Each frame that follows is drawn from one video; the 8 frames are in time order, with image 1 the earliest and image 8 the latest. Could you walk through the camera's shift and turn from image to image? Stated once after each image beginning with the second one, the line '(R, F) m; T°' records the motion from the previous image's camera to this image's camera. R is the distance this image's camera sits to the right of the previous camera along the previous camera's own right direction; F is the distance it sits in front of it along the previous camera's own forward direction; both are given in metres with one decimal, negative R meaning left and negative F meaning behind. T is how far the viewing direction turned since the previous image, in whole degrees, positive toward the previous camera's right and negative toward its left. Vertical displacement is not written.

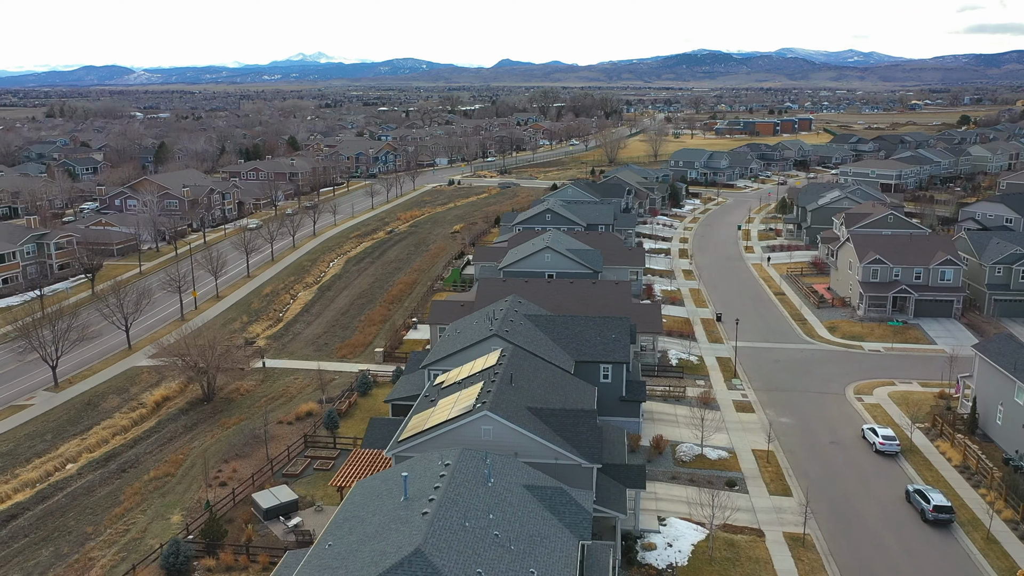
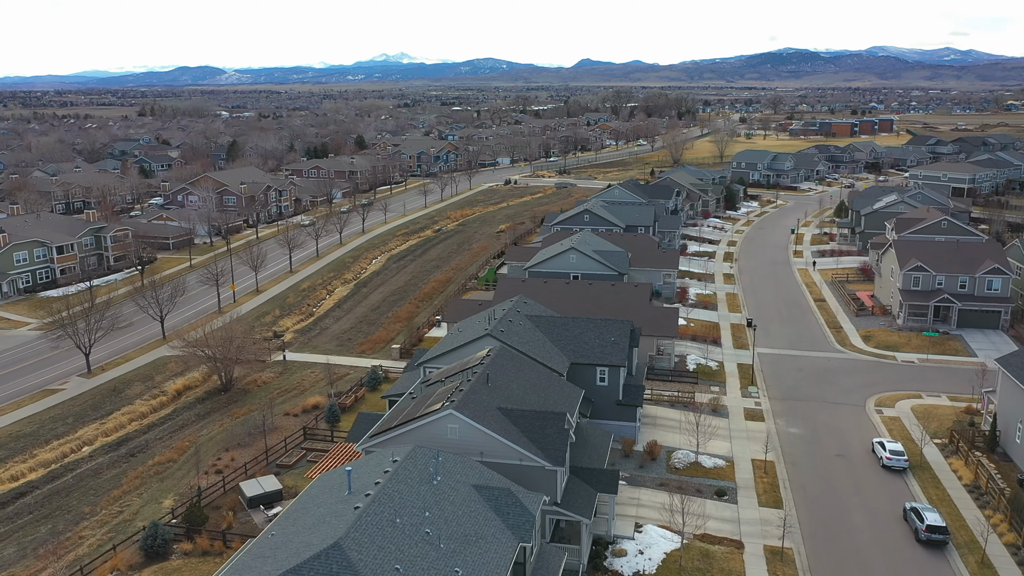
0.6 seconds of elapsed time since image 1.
(+3.1, +0.1) m; -5°
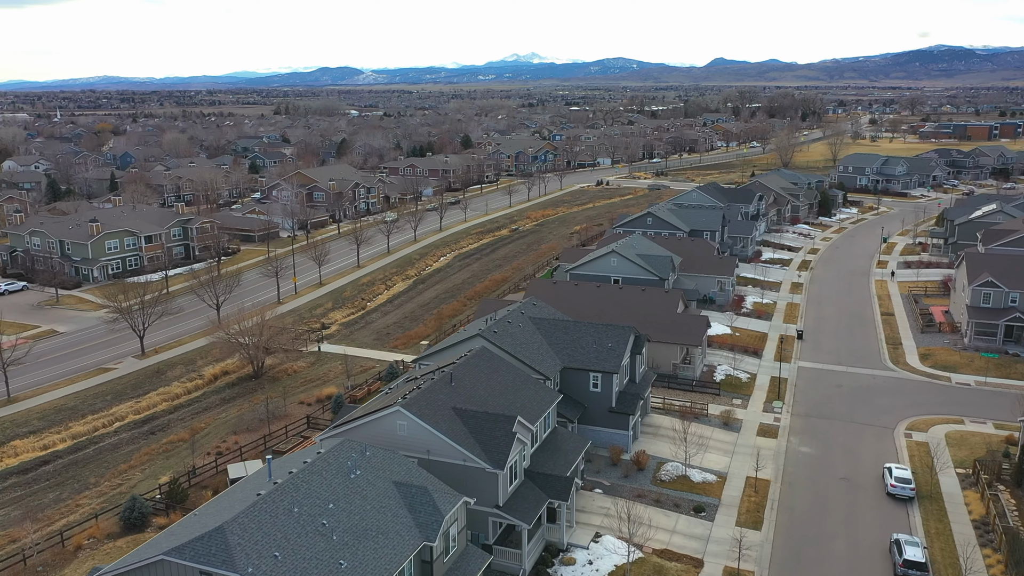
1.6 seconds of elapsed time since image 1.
(+5.0, +0.3) m; -9°
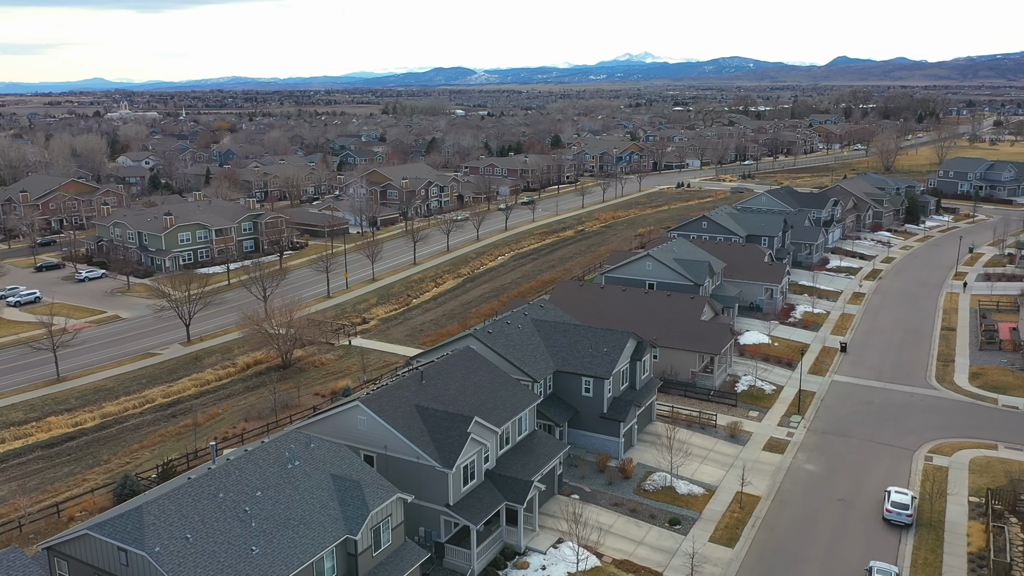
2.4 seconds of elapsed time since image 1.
(+4.3, +0.2) m; -7°
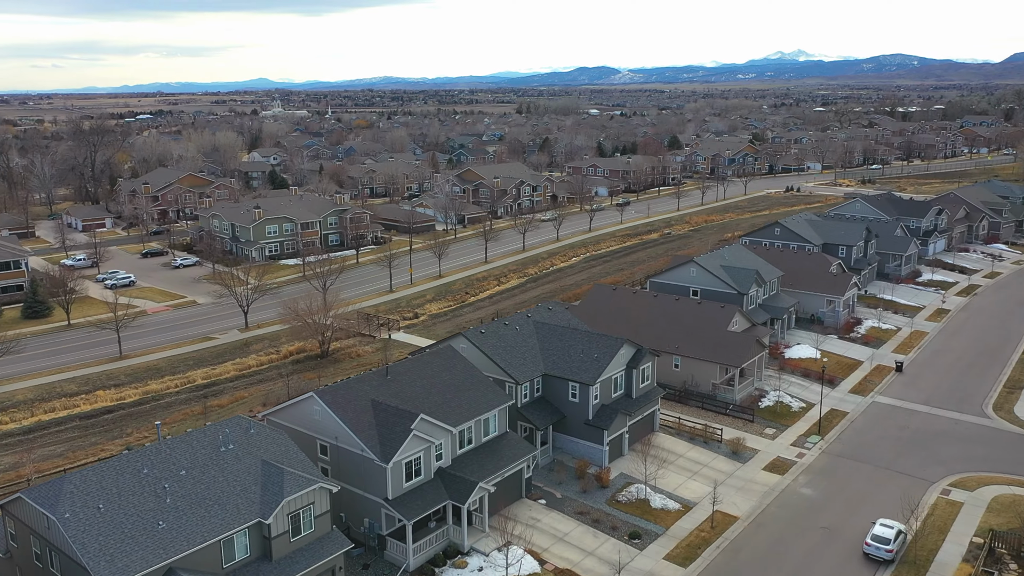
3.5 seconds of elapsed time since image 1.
(+5.6, +0.4) m; -9°
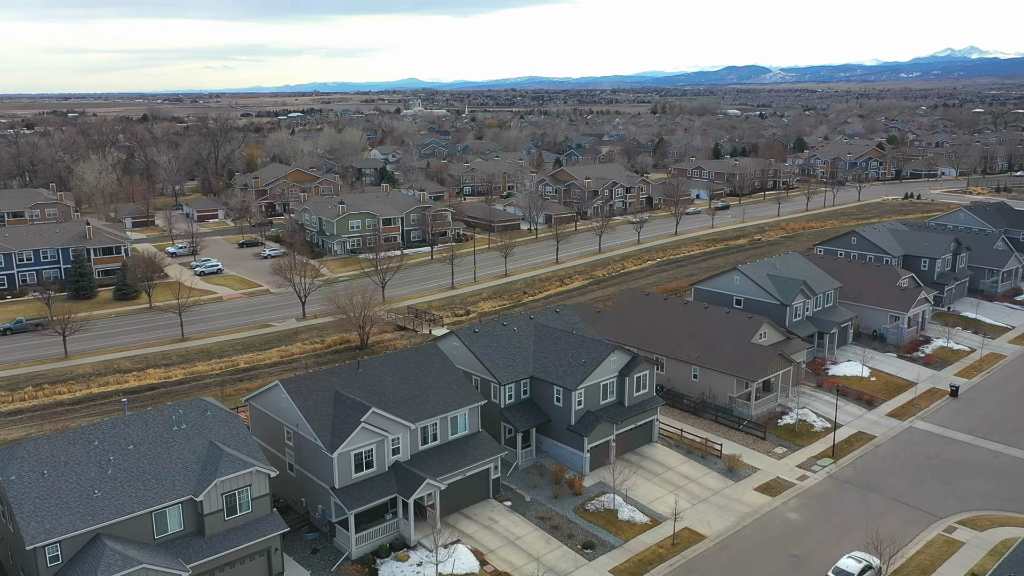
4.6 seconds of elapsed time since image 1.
(+5.7, +0.4) m; -9°
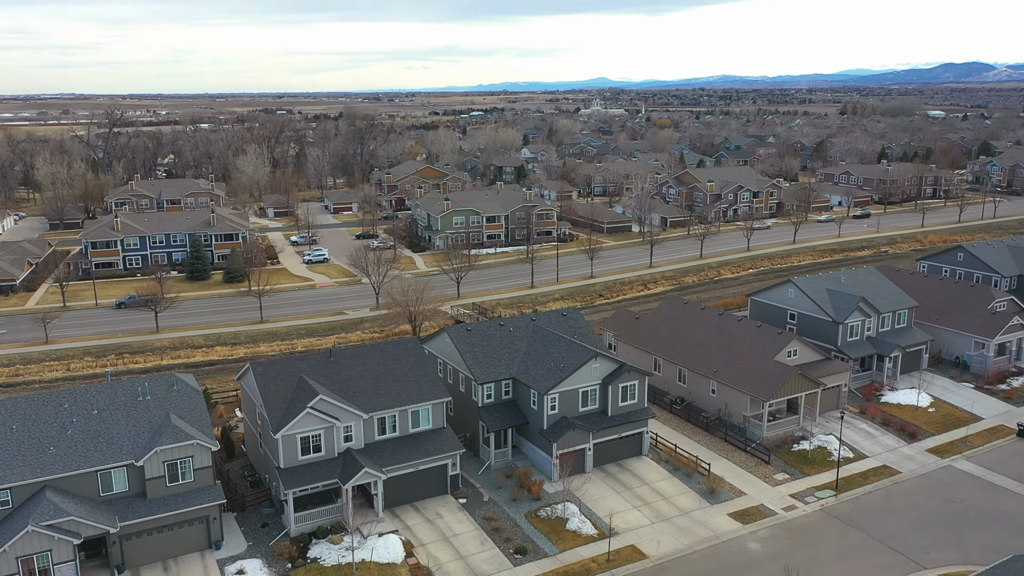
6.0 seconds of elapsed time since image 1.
(+7.4, +0.7) m; -12°
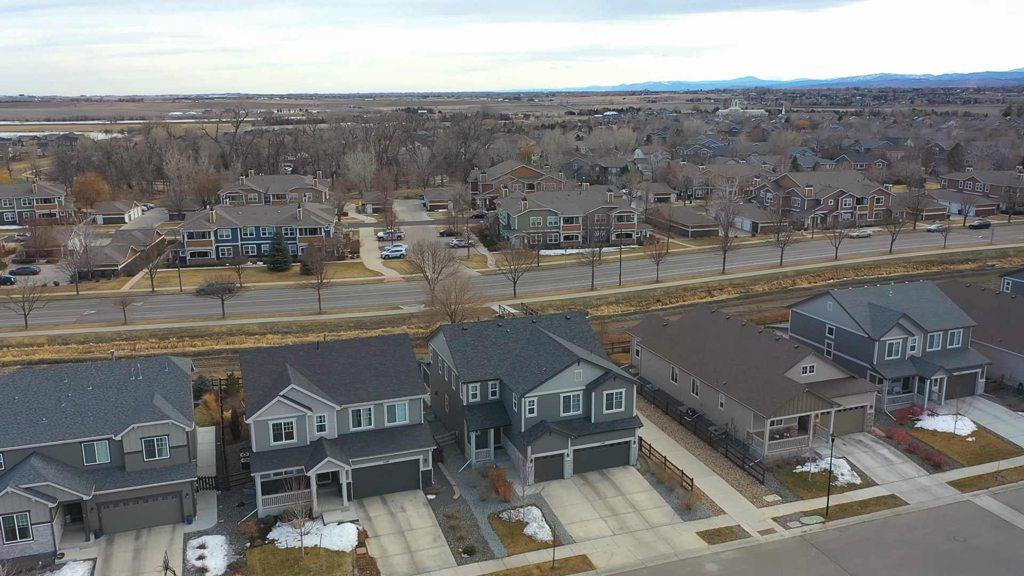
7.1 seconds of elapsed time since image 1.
(+5.6, +0.4) m; -9°
